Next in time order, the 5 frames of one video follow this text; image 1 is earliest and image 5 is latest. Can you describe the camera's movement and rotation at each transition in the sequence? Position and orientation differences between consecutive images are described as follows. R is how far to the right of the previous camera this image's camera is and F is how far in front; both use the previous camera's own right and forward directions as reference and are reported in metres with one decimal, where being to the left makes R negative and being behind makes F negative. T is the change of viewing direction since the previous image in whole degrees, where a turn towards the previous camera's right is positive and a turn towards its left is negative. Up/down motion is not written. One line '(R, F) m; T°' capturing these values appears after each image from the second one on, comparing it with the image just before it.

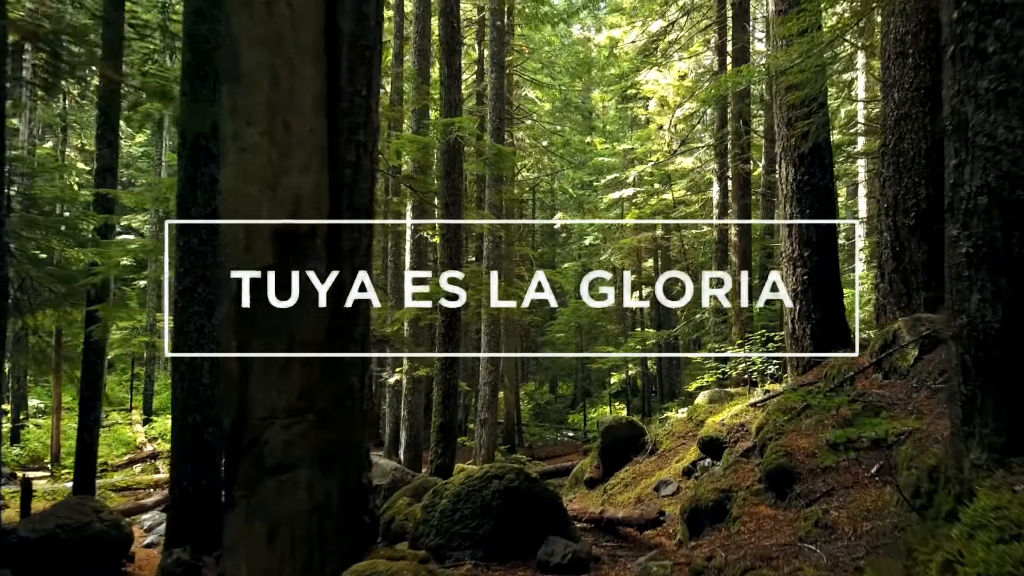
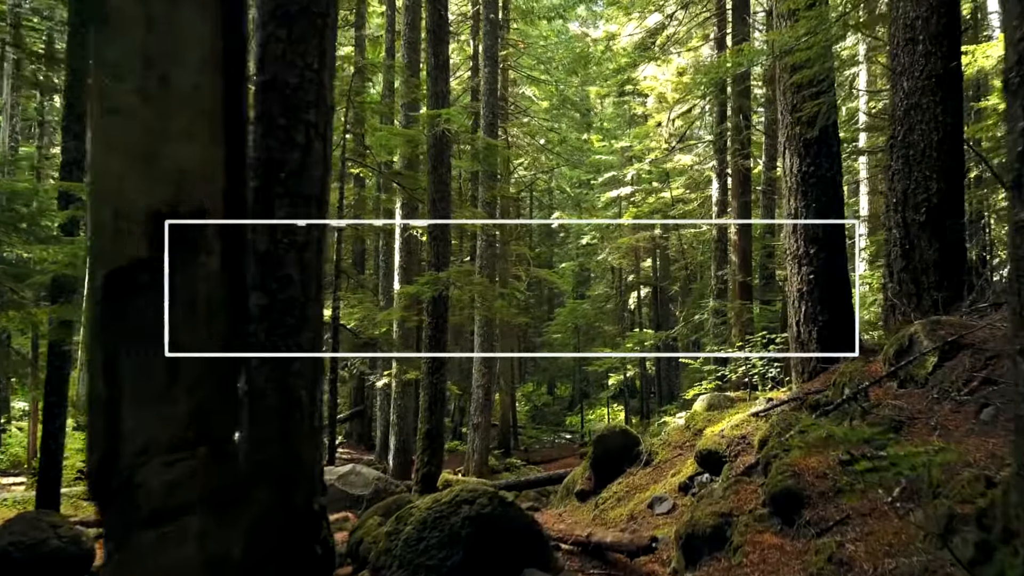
(+0.1, +0.4) m; 0°
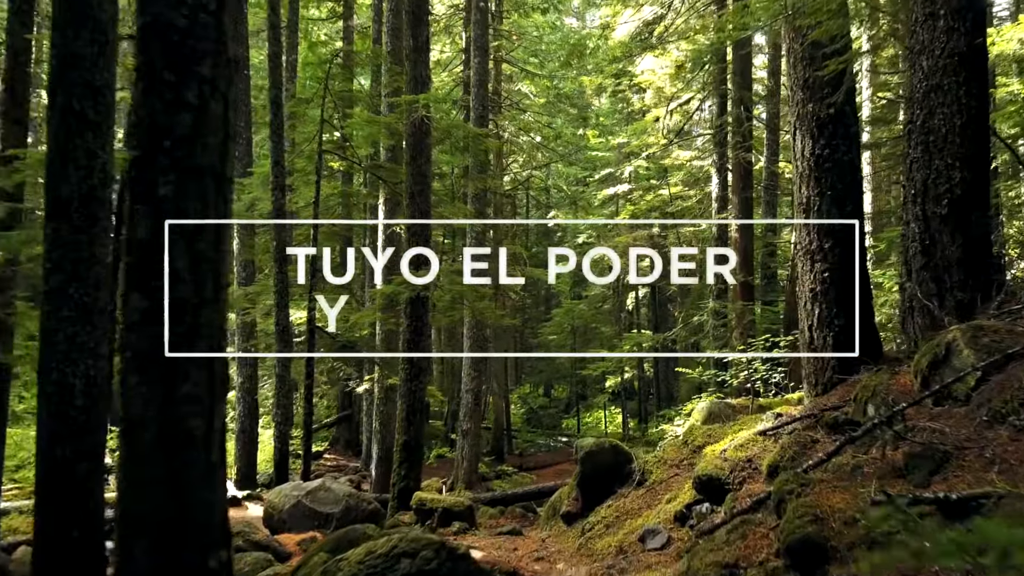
(+0.2, +0.7) m; 0°
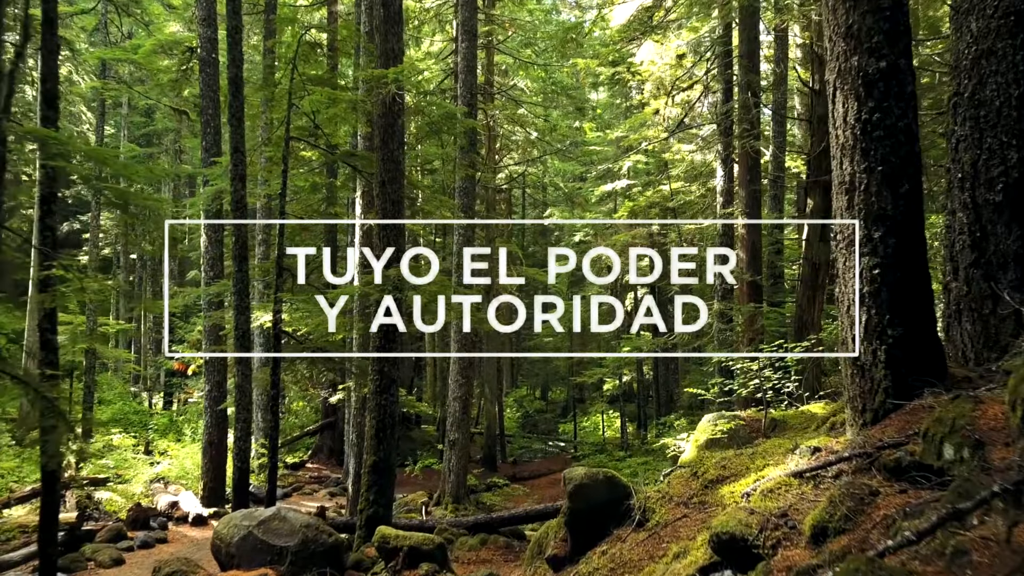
(+0.2, +1.0) m; 0°
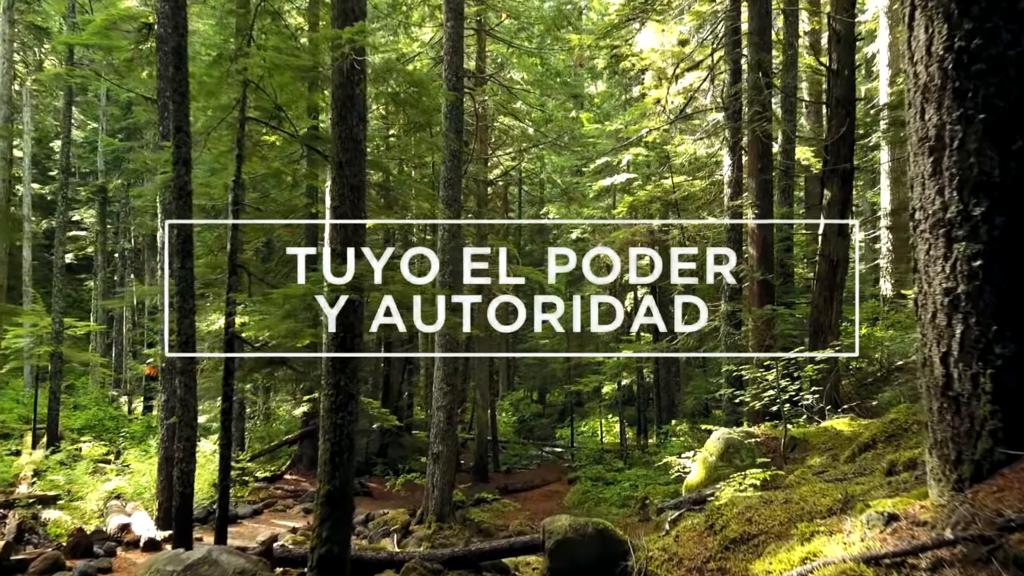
(+0.2, +1.1) m; 0°
